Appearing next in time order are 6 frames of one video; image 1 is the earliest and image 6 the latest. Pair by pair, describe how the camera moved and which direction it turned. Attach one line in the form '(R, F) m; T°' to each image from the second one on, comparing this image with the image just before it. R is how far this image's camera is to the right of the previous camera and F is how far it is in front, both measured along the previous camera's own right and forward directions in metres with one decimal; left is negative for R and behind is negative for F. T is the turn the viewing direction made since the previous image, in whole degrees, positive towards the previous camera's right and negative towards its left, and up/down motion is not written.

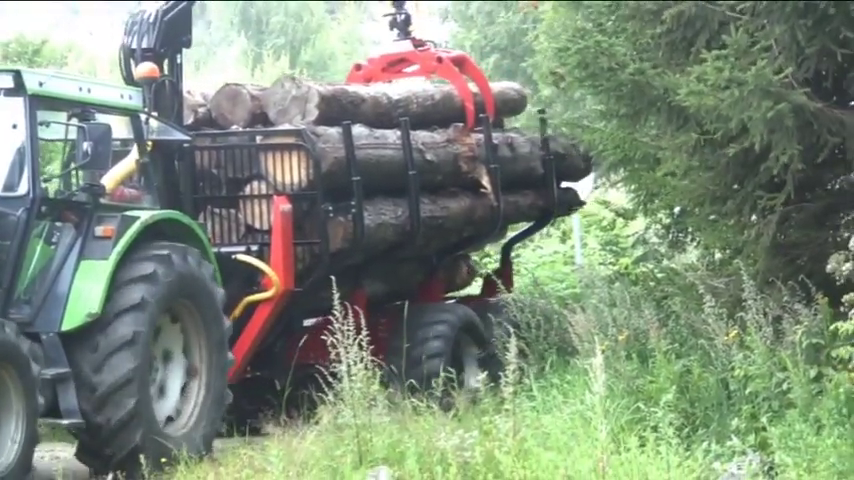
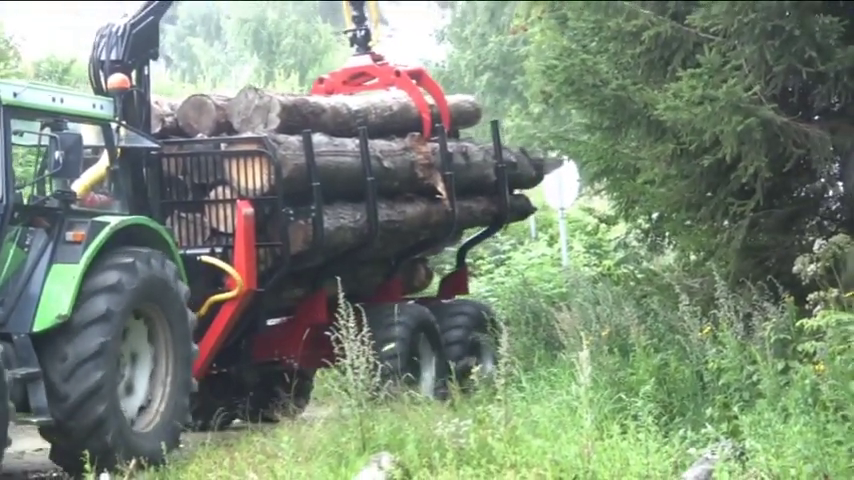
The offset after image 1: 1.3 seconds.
(0.0, -0.5) m; 0°
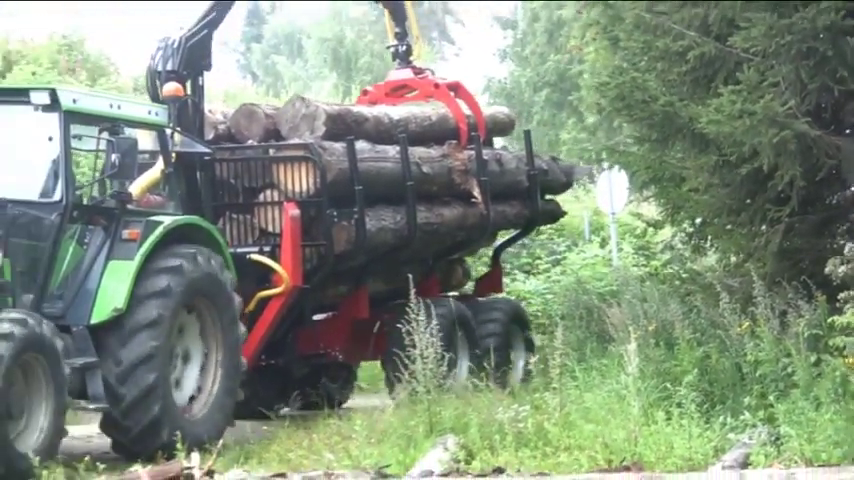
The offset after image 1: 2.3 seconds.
(-0.3, -0.6) m; -1°
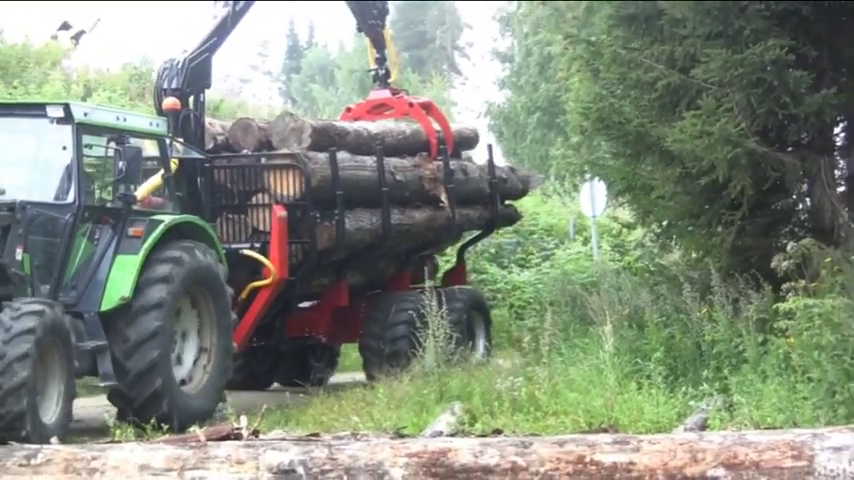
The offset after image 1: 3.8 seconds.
(-0.1, -1.2) m; 0°
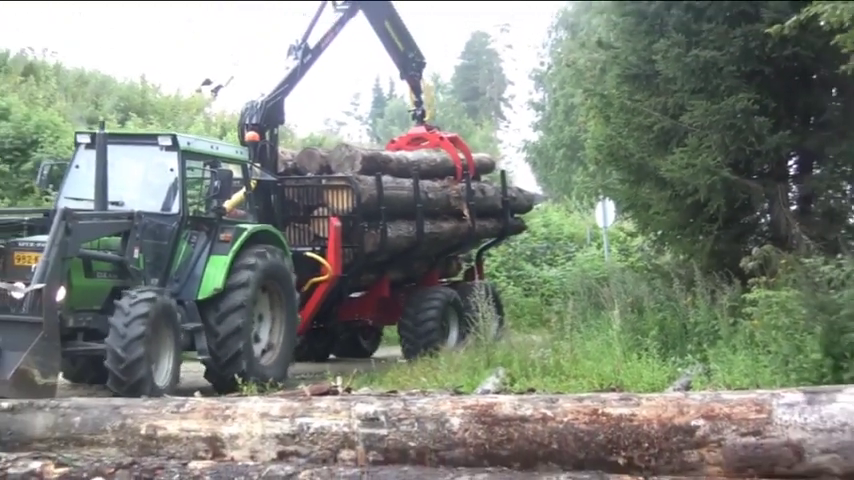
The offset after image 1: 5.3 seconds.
(-0.3, -2.4) m; -1°
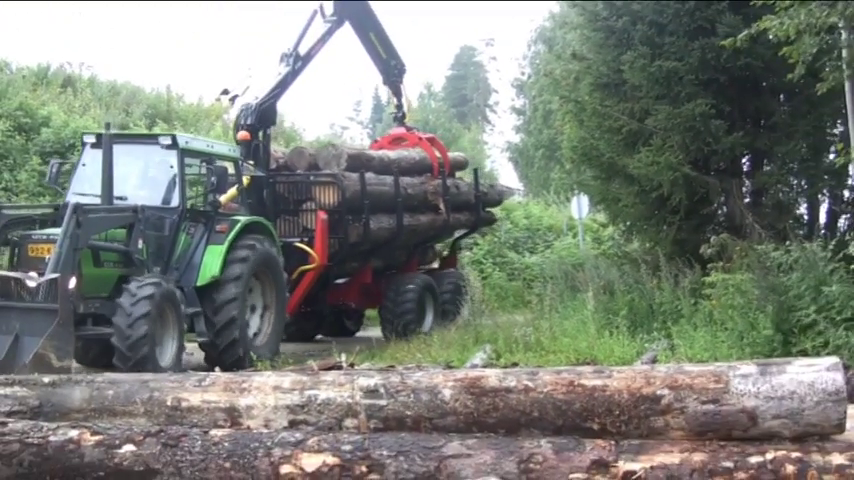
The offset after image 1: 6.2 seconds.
(0.0, -1.2) m; 0°
